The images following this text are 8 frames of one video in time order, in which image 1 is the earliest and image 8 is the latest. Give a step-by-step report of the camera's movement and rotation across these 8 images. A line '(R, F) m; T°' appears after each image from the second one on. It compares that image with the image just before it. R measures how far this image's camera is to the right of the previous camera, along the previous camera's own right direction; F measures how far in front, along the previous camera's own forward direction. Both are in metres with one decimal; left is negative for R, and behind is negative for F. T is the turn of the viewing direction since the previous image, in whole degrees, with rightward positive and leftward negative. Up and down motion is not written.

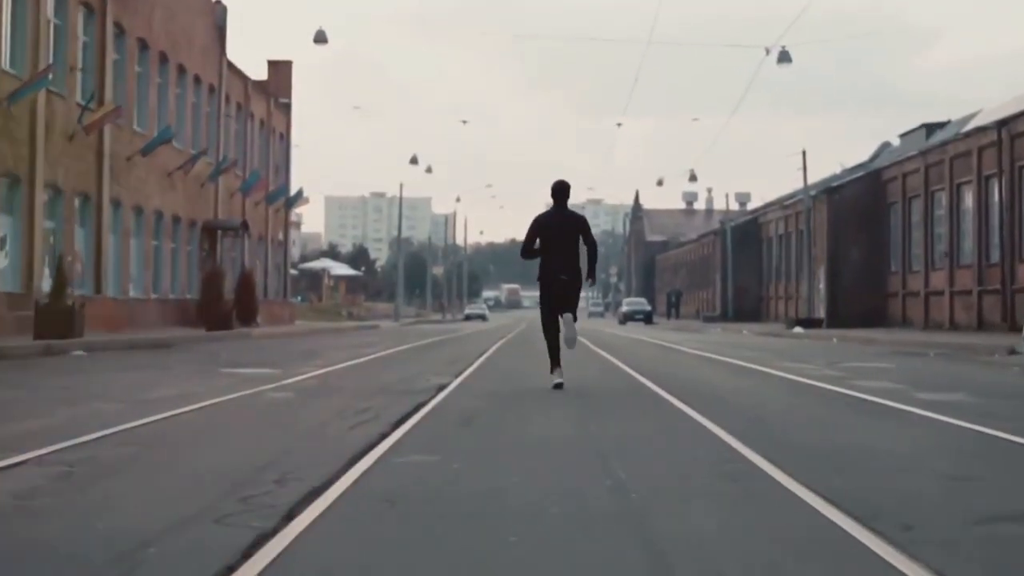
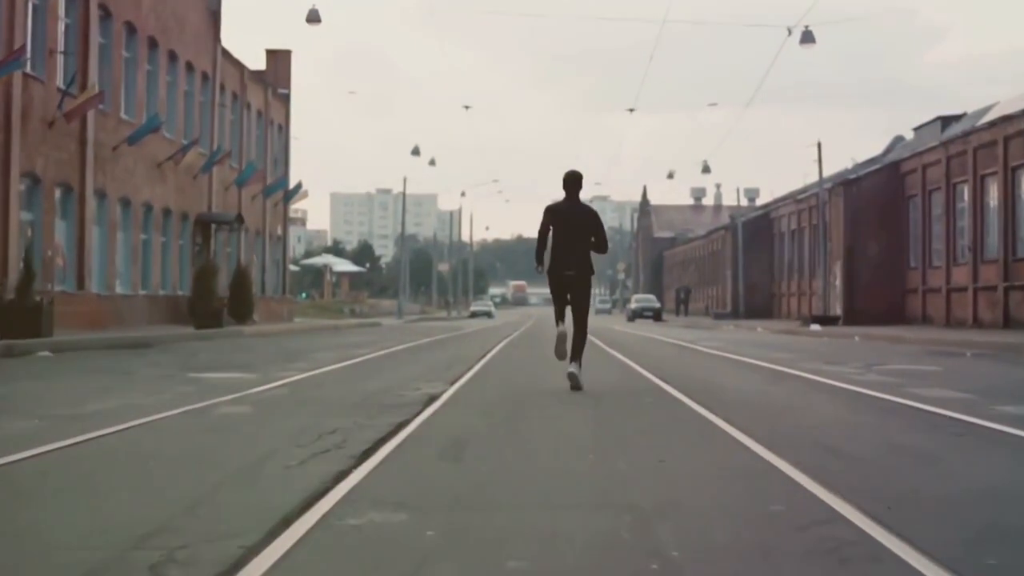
(0.0, +2.2) m; 0°
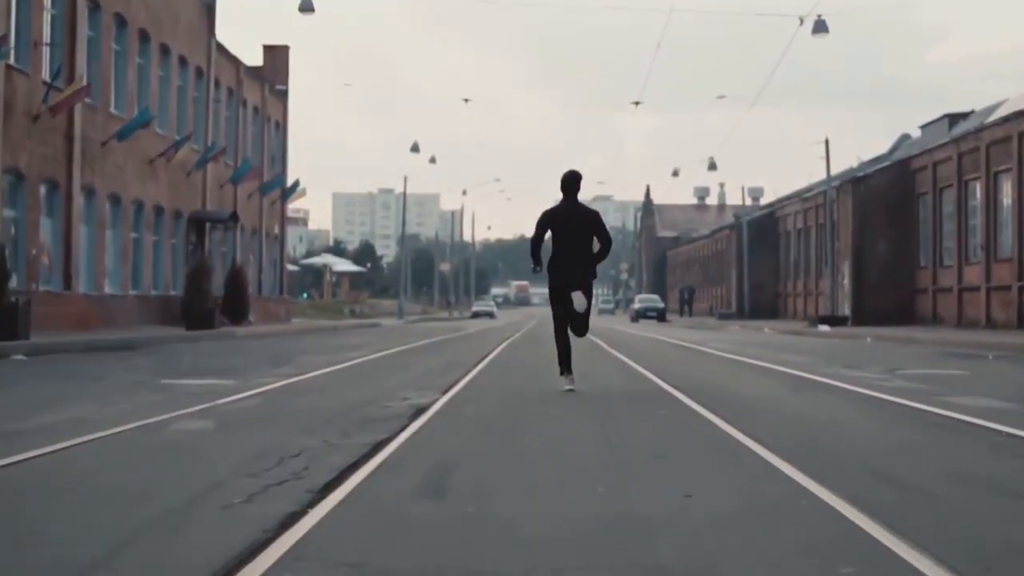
(0.0, +1.3) m; 0°
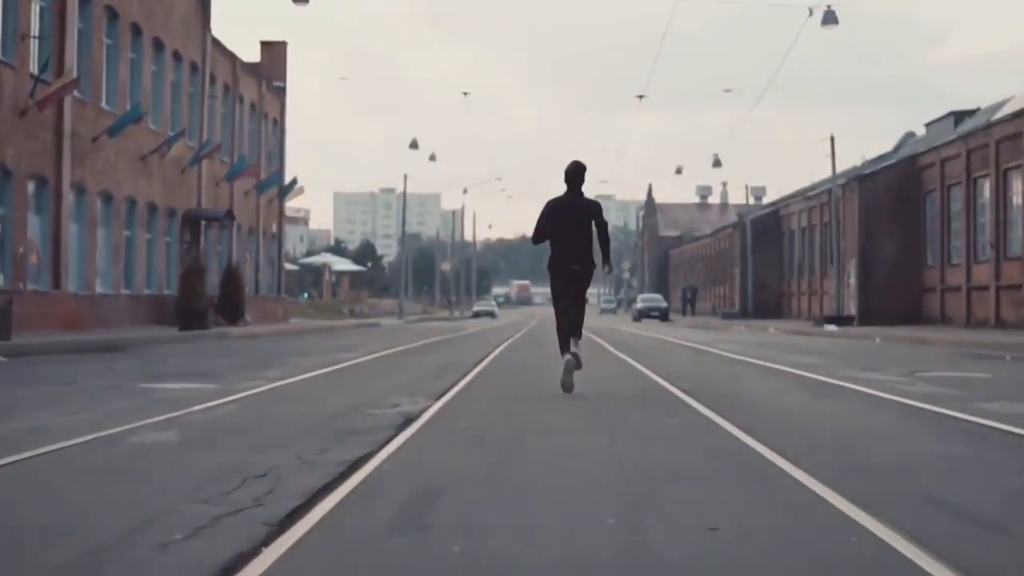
(0.0, +1.0) m; 0°
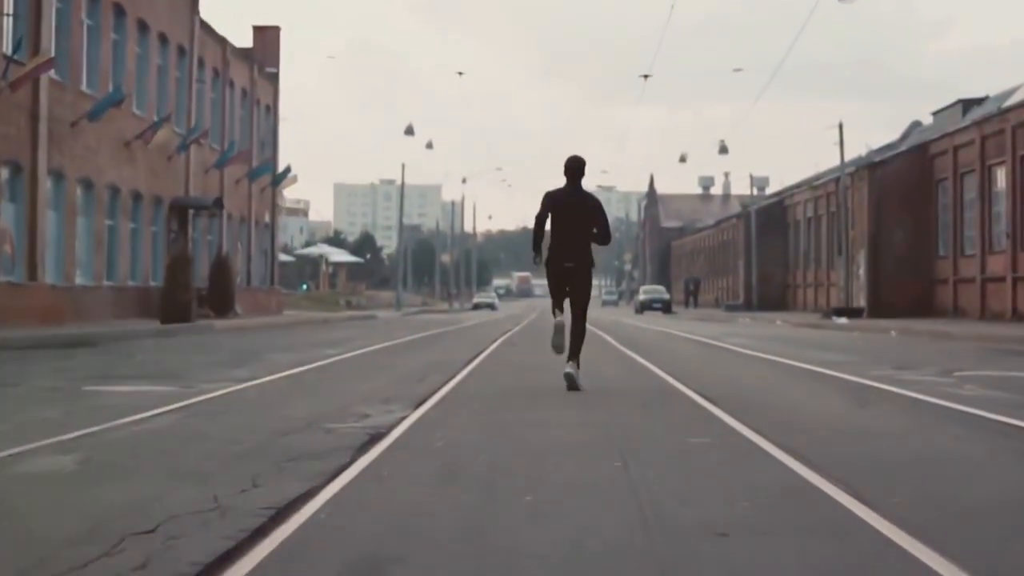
(+0.1, +1.8) m; 0°
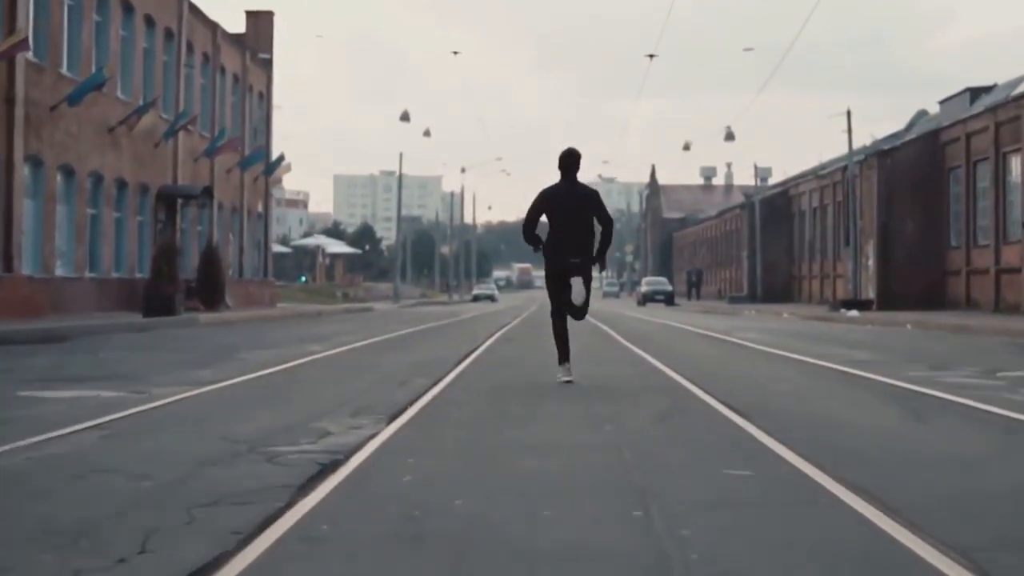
(+0.1, +1.7) m; 0°
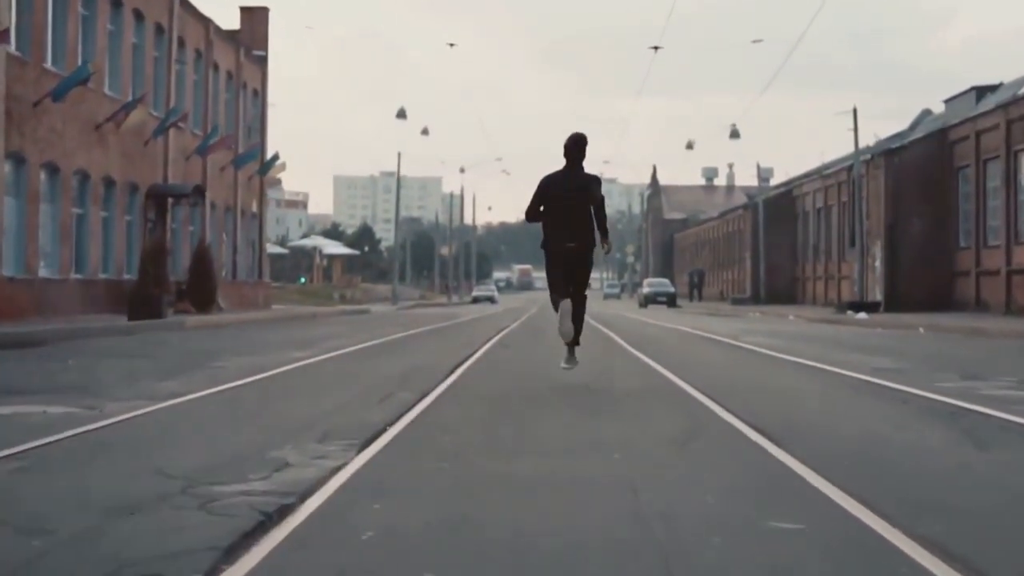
(0.0, +1.2) m; 0°
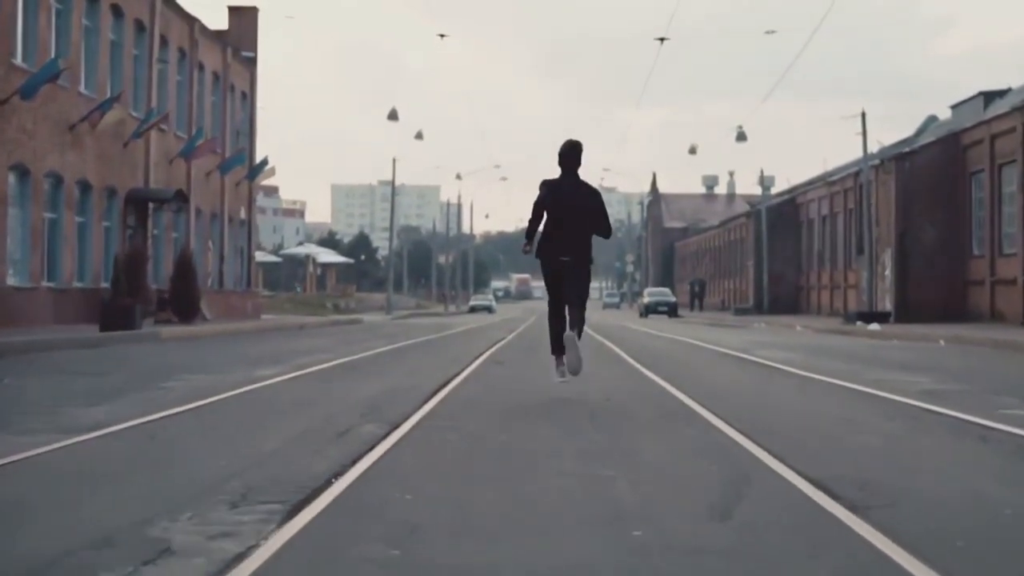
(+0.1, +2.1) m; 0°
